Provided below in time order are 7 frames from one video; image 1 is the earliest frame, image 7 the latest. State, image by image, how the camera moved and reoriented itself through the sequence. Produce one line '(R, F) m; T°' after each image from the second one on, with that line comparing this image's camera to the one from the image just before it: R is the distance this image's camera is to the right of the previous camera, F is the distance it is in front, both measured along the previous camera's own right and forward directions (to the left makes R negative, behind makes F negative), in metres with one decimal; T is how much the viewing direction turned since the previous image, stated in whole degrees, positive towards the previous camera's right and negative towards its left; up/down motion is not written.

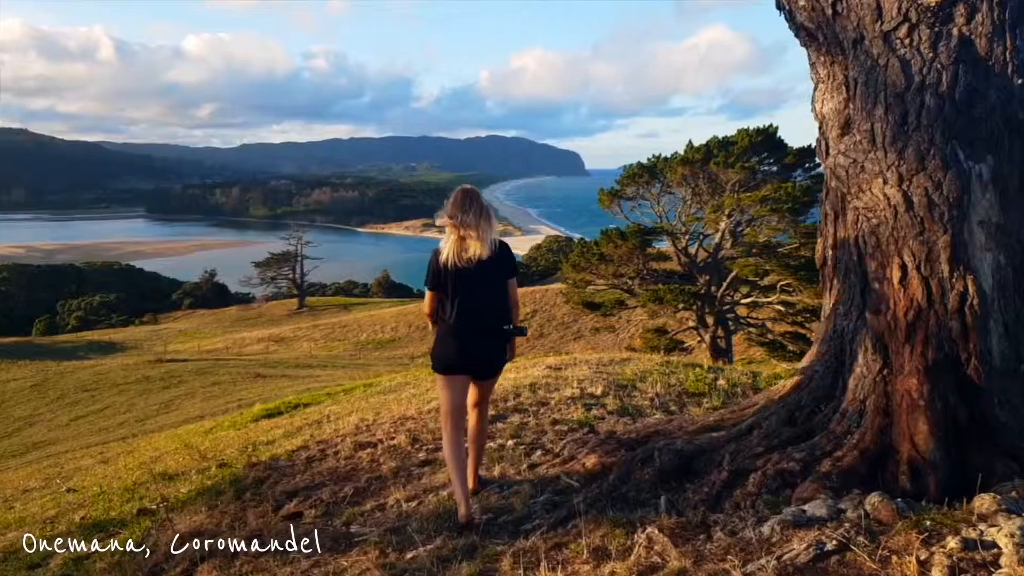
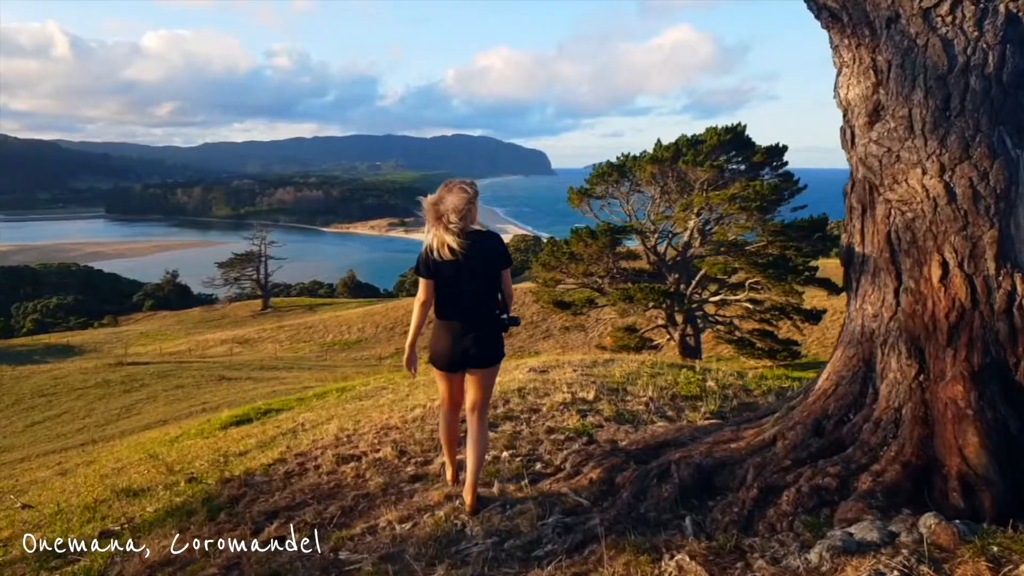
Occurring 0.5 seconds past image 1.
(-0.1, +0.2) m; +3°
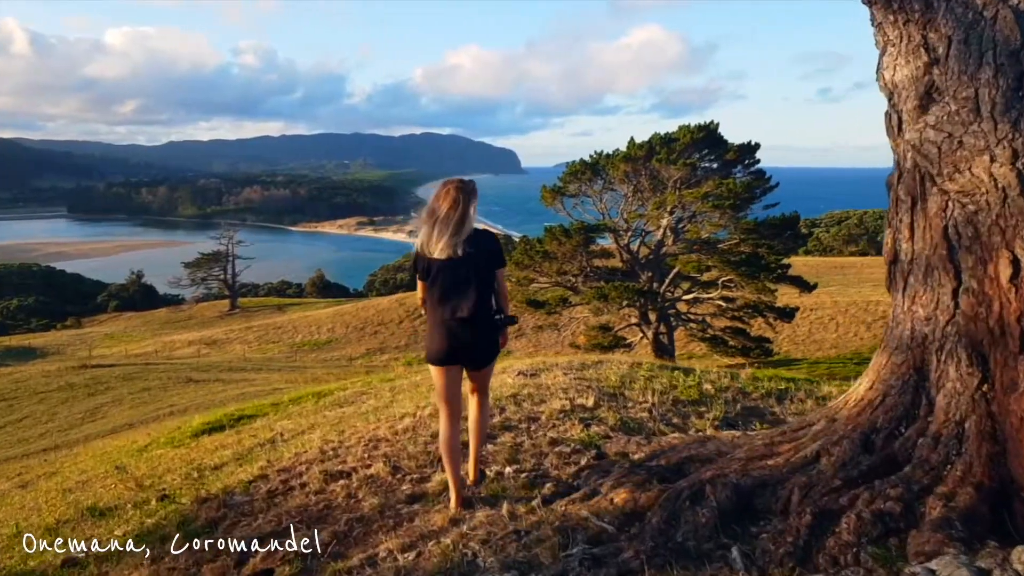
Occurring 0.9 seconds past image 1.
(-0.2, +0.3) m; +2°
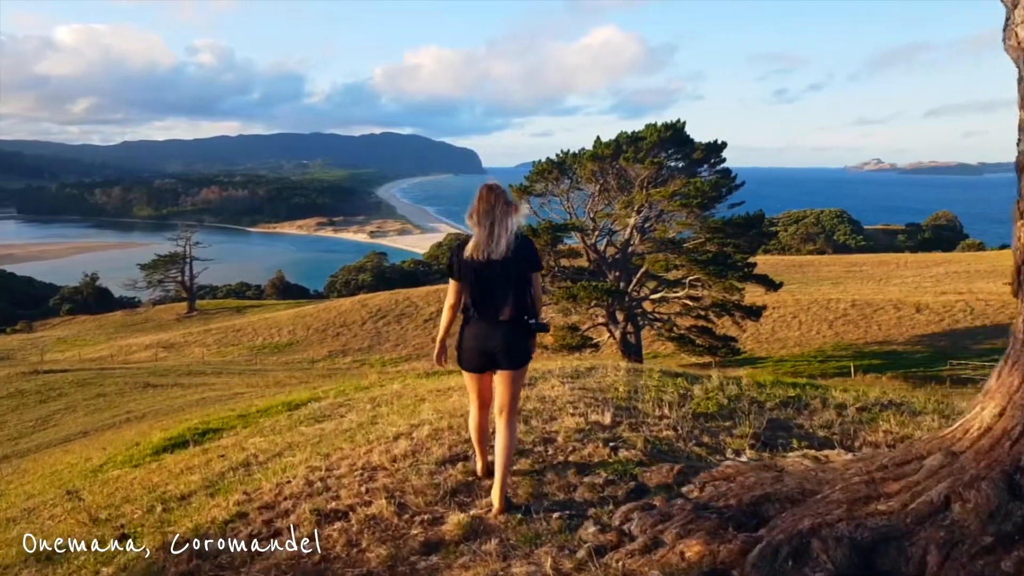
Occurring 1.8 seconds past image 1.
(-0.3, +0.5) m; +3°
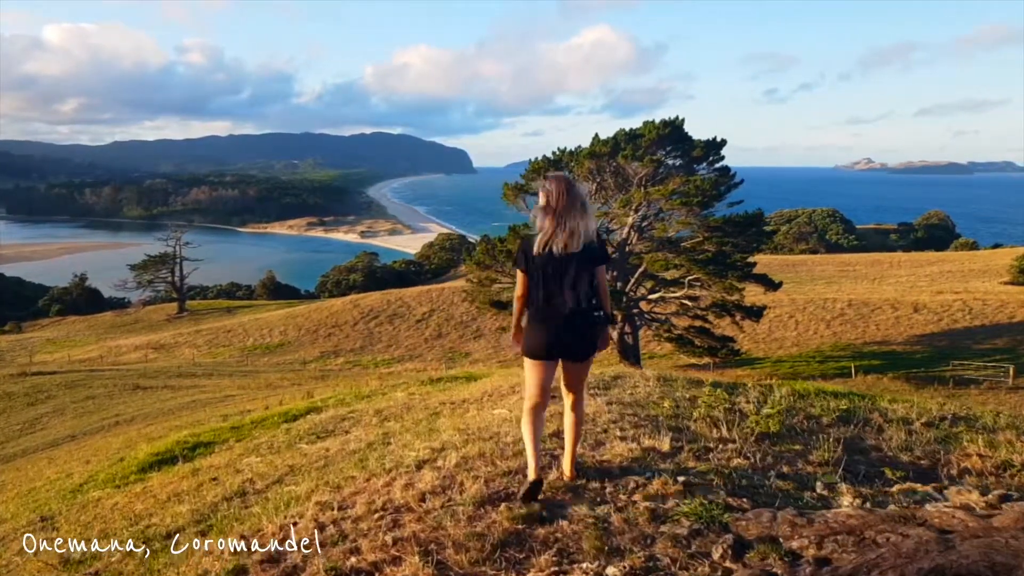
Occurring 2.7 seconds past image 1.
(-0.3, +0.6) m; +1°
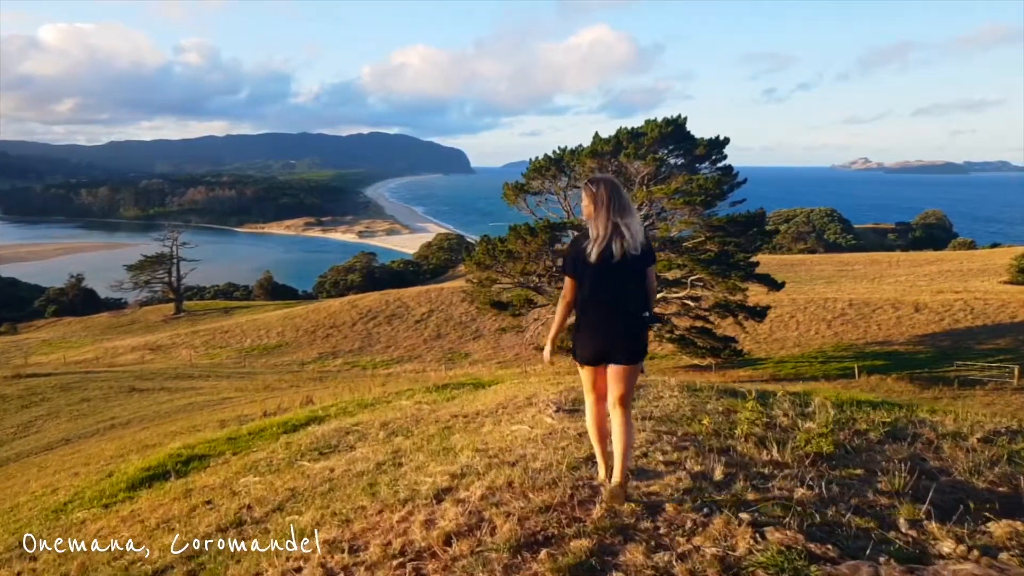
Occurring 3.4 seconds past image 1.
(-0.2, +0.4) m; 0°
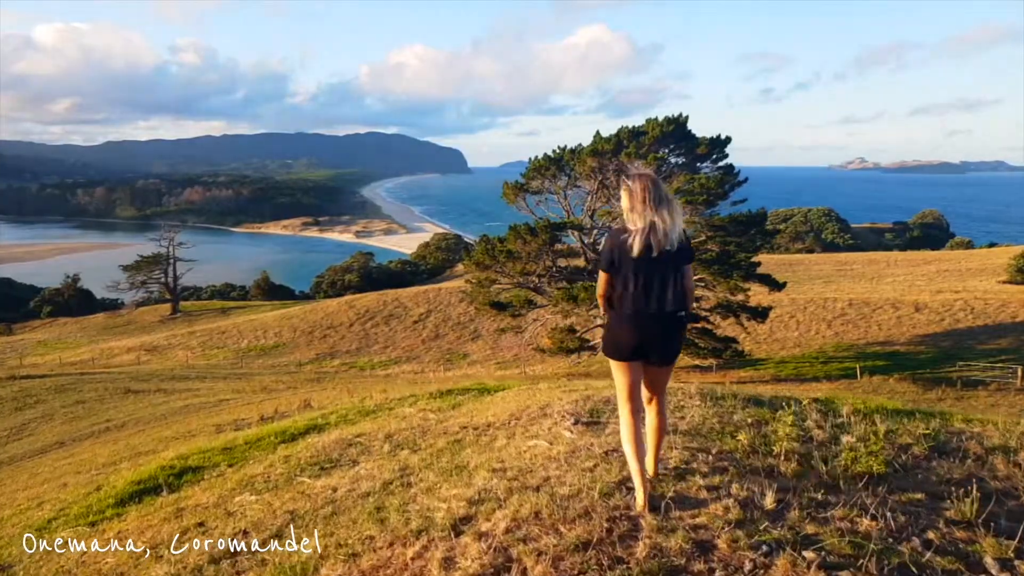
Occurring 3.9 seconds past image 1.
(-0.1, +0.4) m; 0°
